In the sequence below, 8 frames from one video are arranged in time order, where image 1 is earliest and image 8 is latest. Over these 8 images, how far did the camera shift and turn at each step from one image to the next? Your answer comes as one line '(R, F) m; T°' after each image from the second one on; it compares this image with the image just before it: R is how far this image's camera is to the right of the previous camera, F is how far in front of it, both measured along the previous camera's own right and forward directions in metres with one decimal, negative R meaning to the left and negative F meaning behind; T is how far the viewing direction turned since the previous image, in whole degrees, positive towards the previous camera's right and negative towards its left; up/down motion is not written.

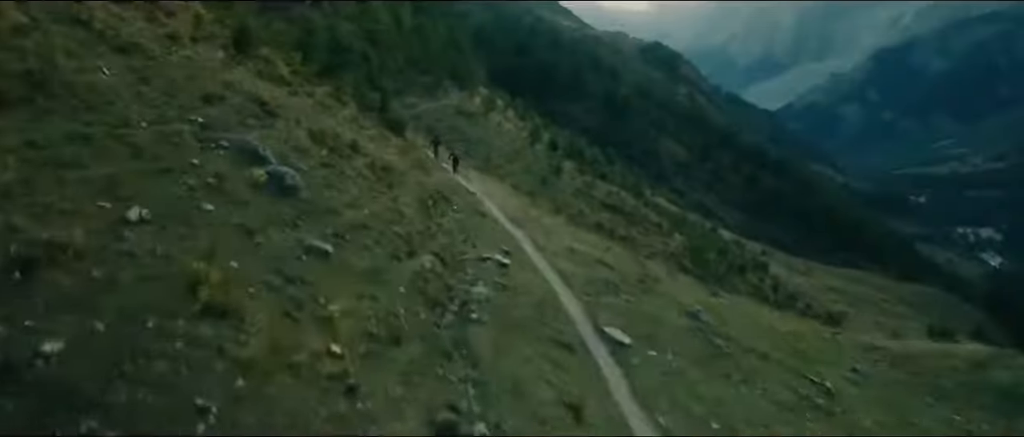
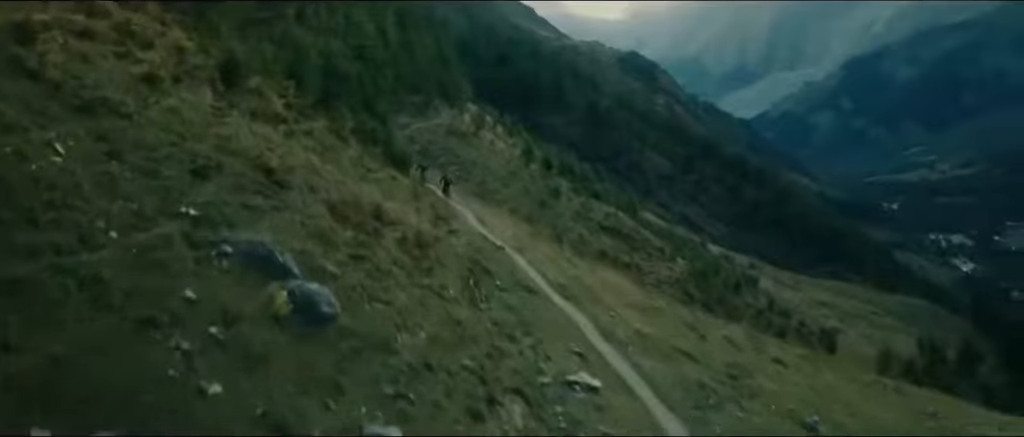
(-0.9, +1.6) m; +2°
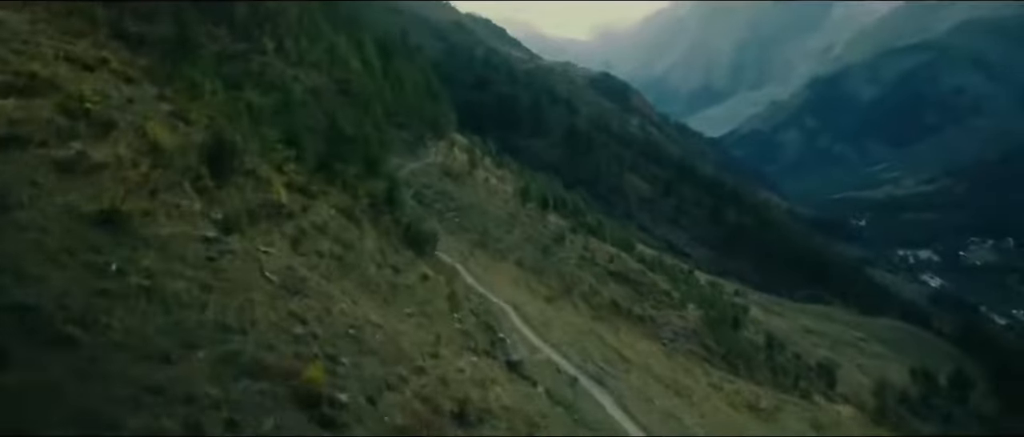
(-1.2, +2.3) m; +2°
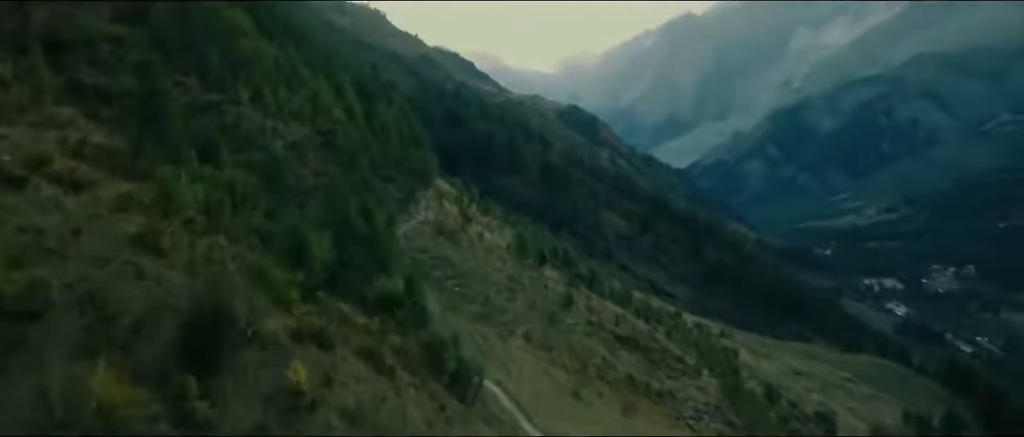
(-1.3, +2.5) m; +3°
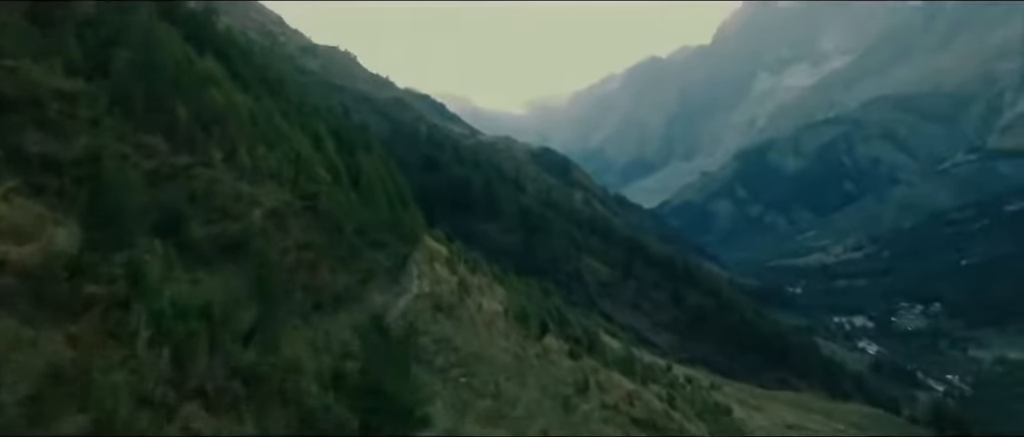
(-1.2, +2.7) m; +2°
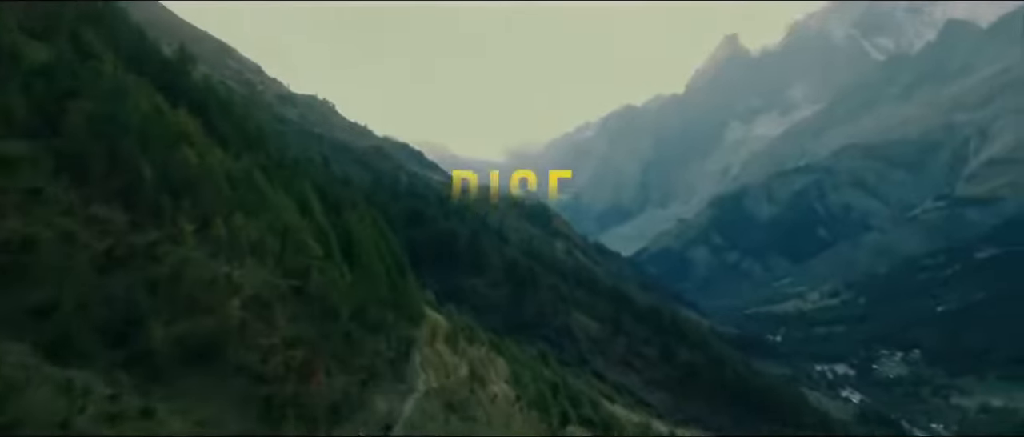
(-1.5, +3.6) m; +2°
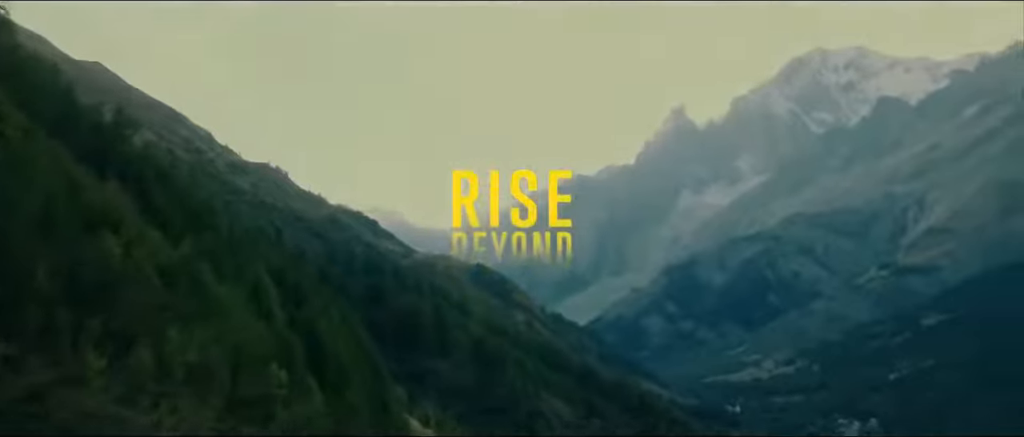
(-1.9, +5.2) m; +4°
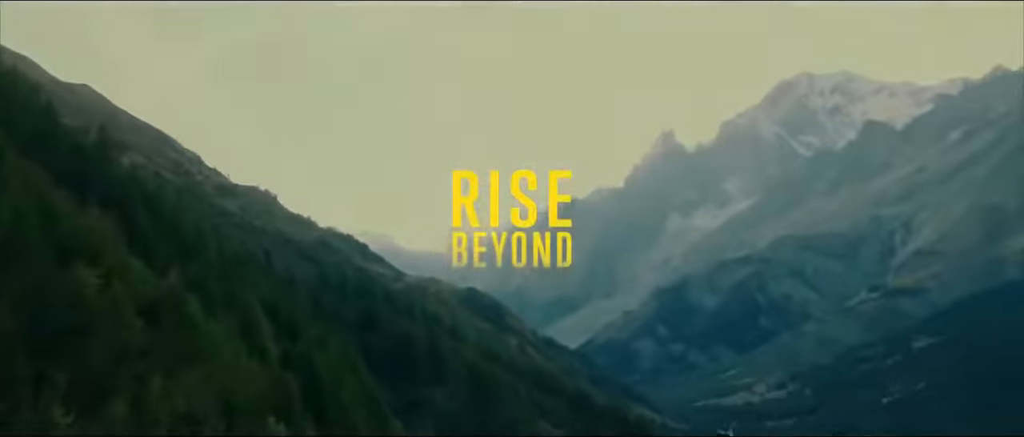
(-0.9, +2.0) m; +1°
